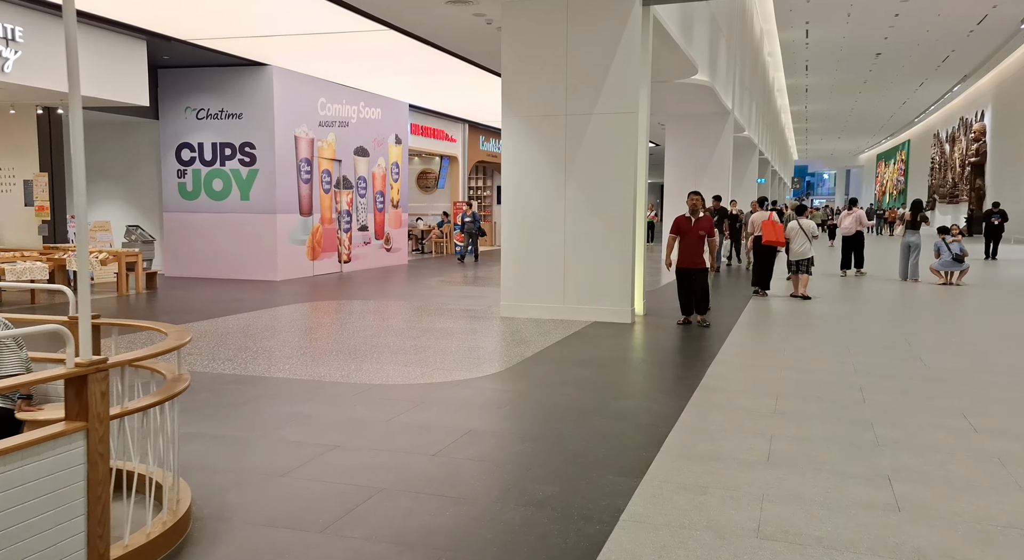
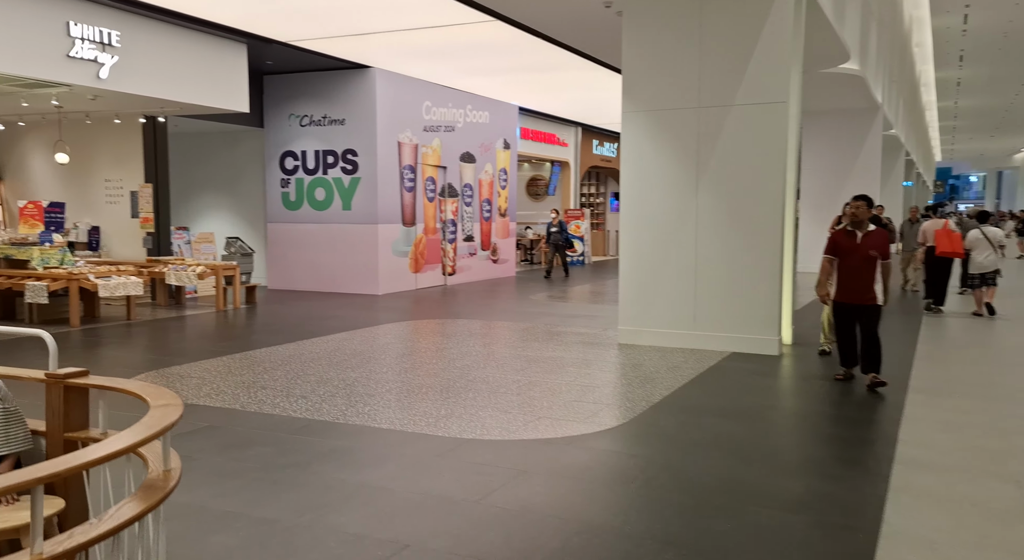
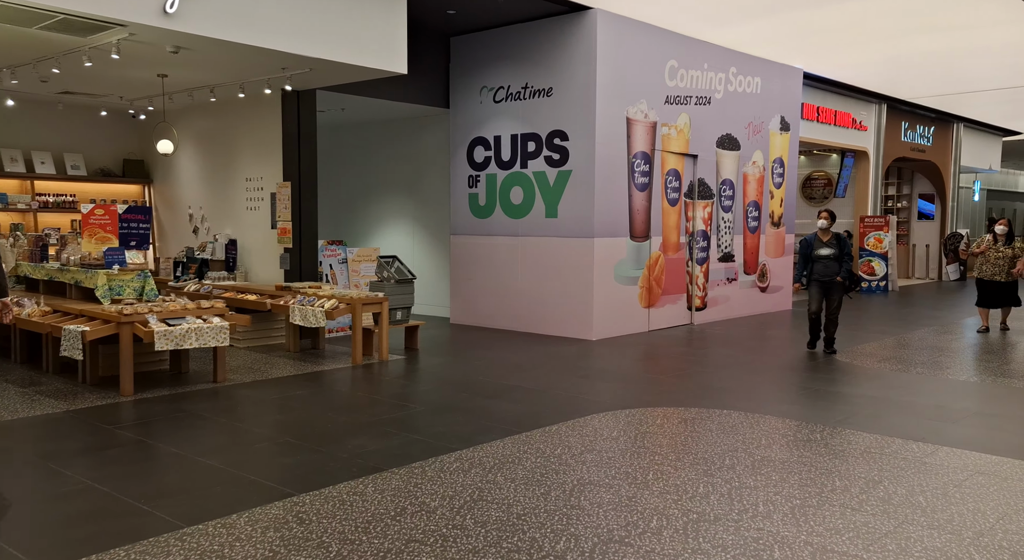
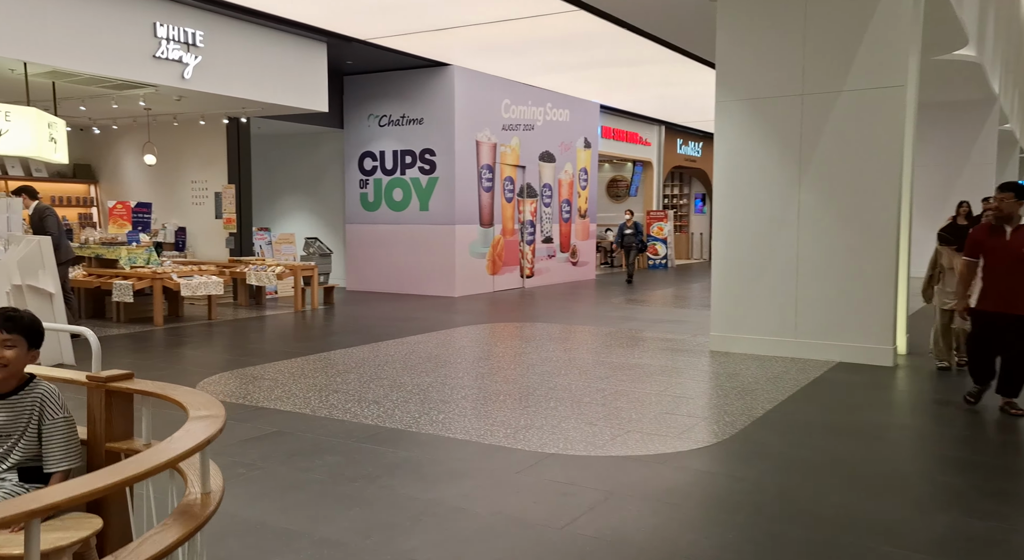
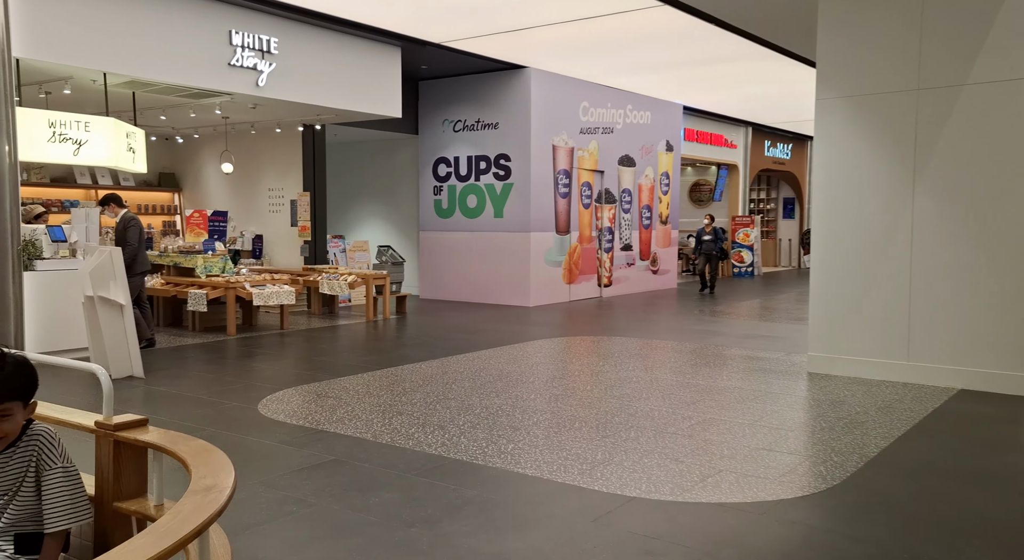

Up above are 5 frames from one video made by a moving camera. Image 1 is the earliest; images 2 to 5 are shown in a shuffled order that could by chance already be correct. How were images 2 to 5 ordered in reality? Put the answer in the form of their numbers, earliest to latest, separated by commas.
2, 4, 5, 3
